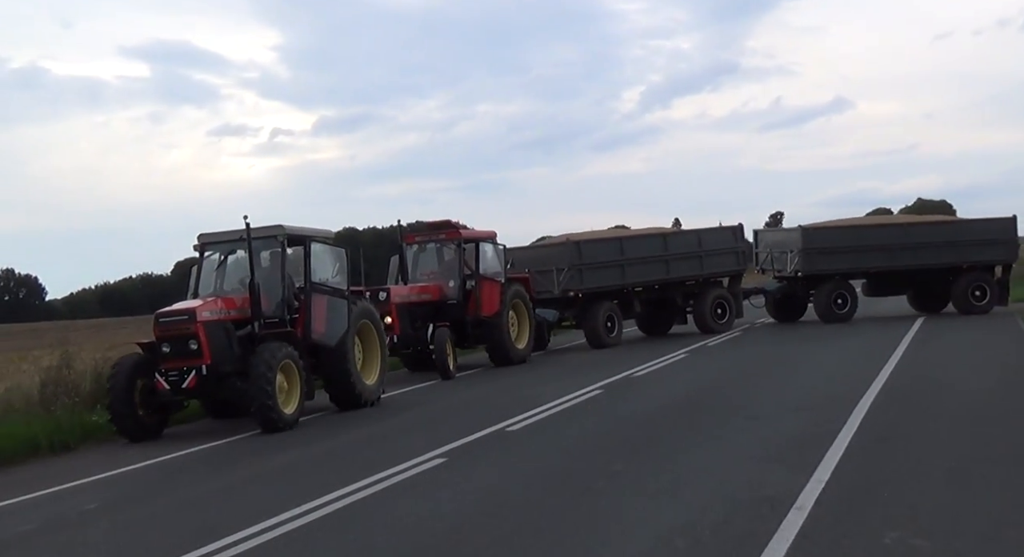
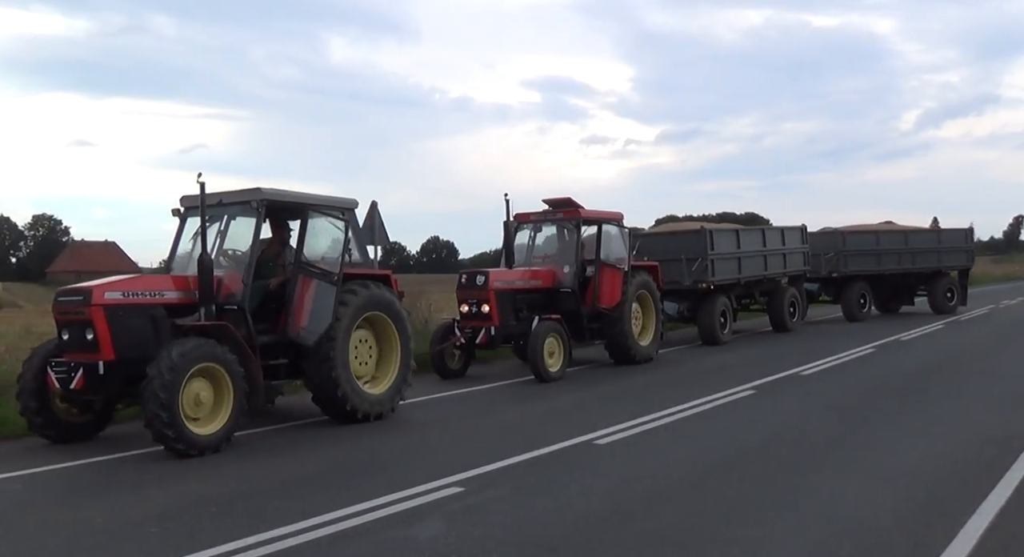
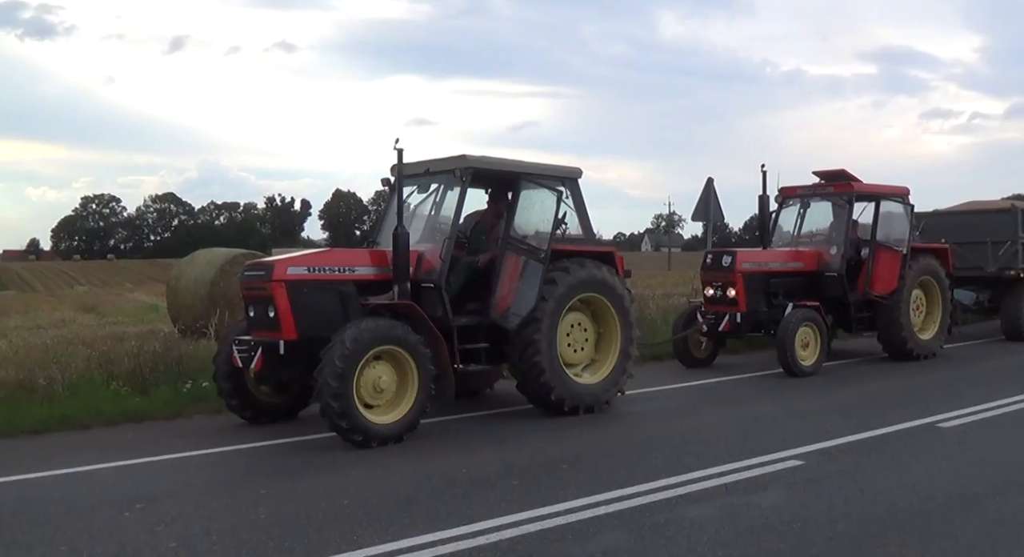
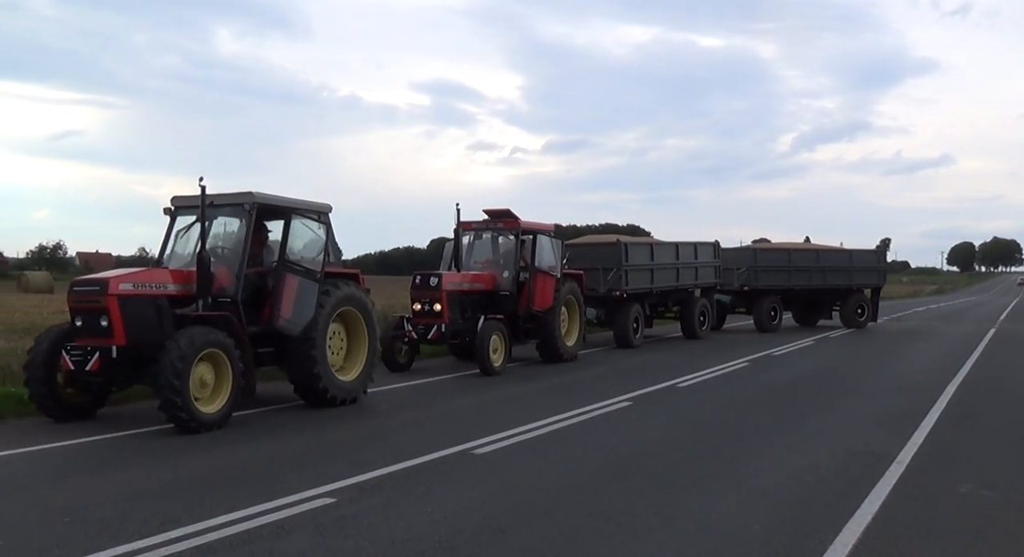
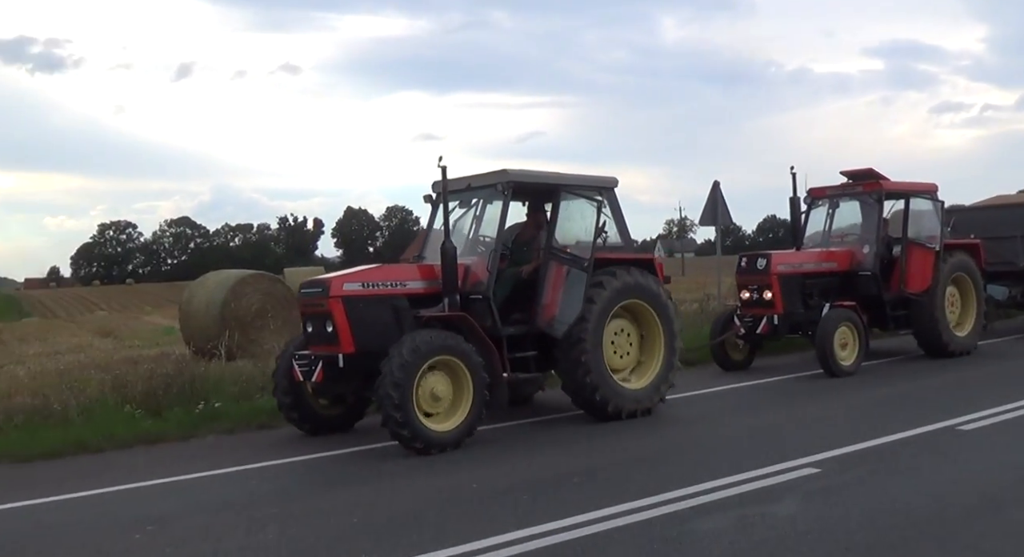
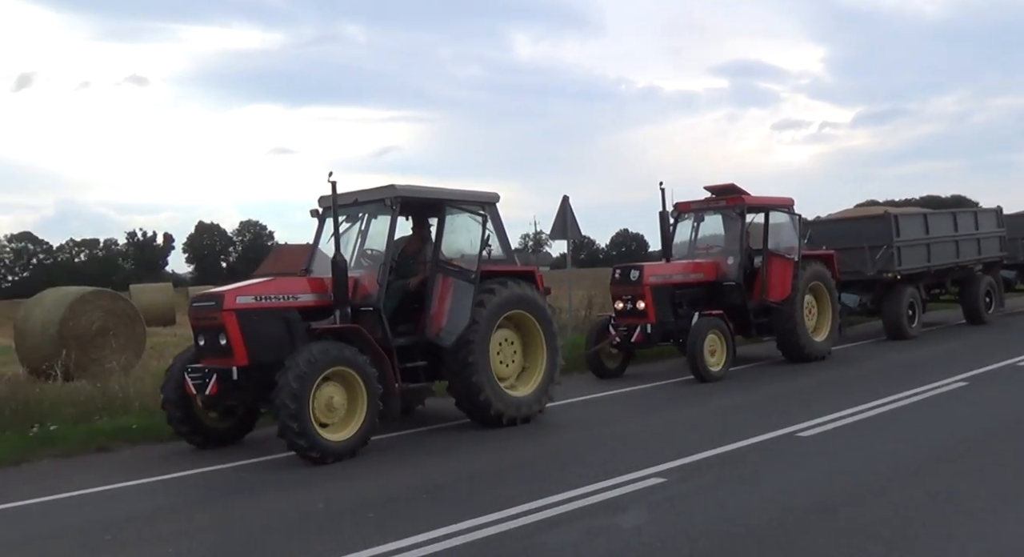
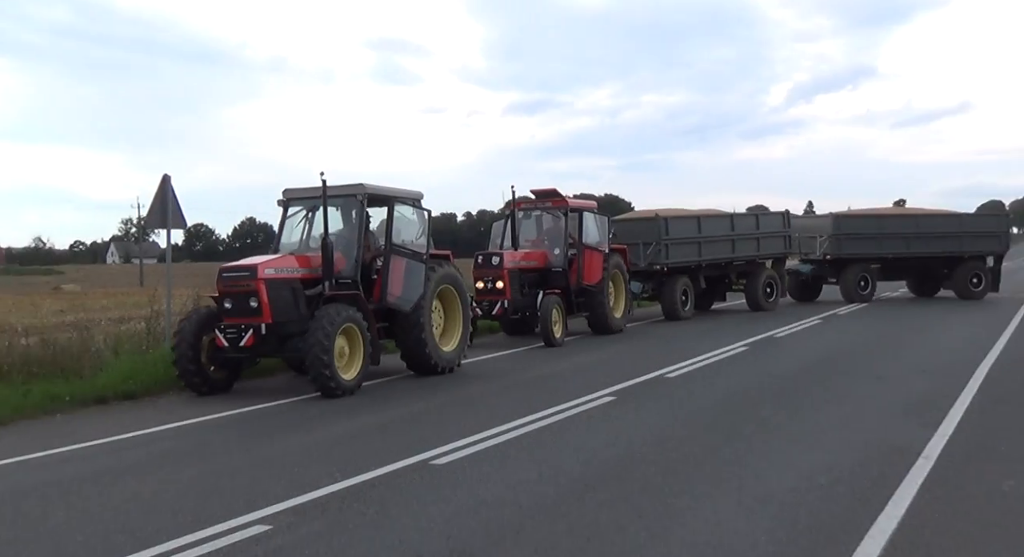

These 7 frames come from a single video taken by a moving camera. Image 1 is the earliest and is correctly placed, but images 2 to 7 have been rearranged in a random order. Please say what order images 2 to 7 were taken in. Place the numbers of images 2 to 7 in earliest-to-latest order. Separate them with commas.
7, 4, 2, 6, 5, 3
